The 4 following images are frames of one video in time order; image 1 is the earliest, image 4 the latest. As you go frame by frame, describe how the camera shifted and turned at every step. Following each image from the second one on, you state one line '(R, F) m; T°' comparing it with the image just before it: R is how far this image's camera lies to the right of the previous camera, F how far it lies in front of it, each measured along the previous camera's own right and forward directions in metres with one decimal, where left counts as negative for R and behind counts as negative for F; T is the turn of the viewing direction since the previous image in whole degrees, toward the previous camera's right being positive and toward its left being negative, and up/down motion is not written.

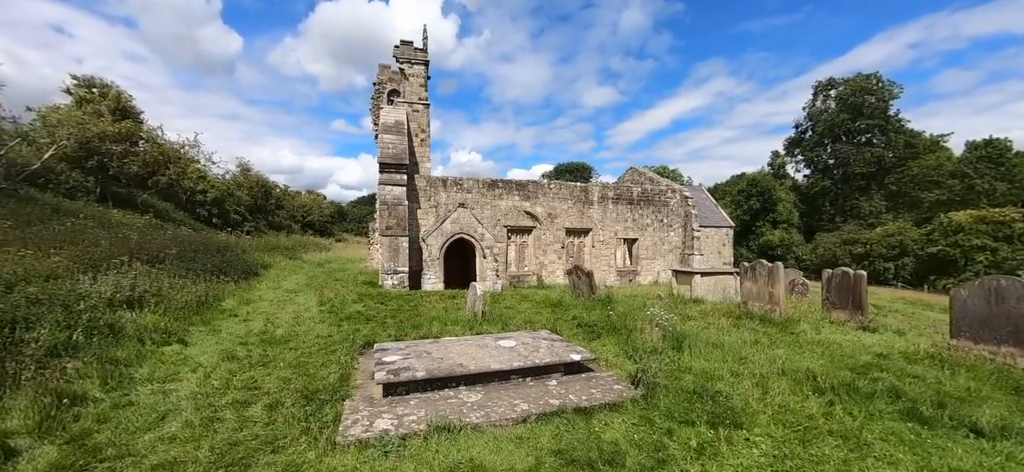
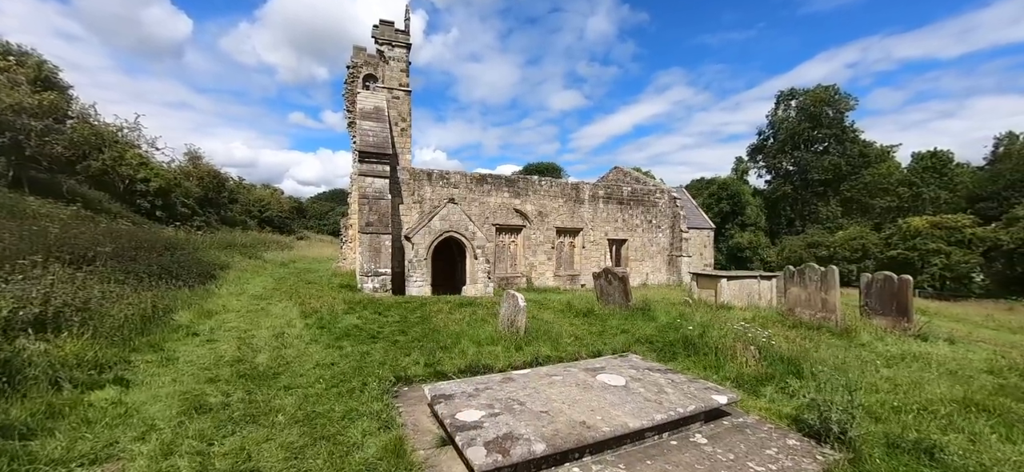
(-1.2, +1.4) m; +5°
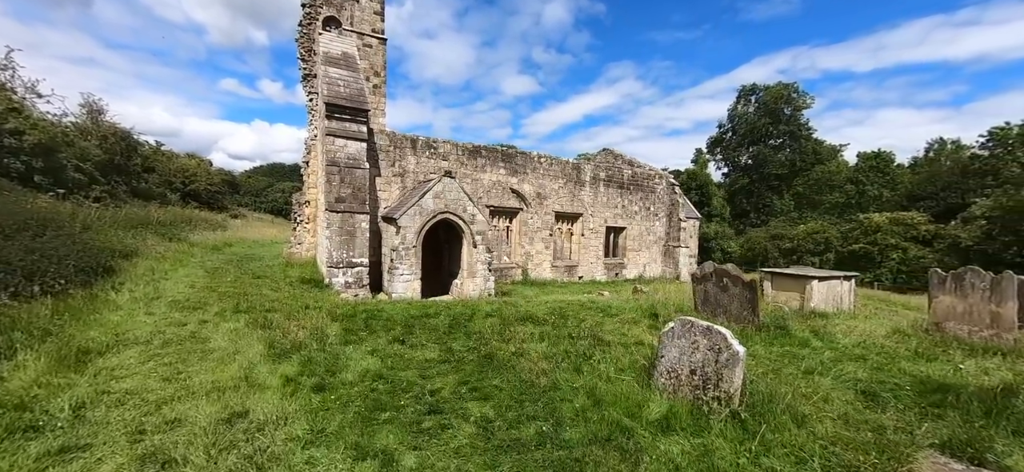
(-1.9, +2.9) m; +7°
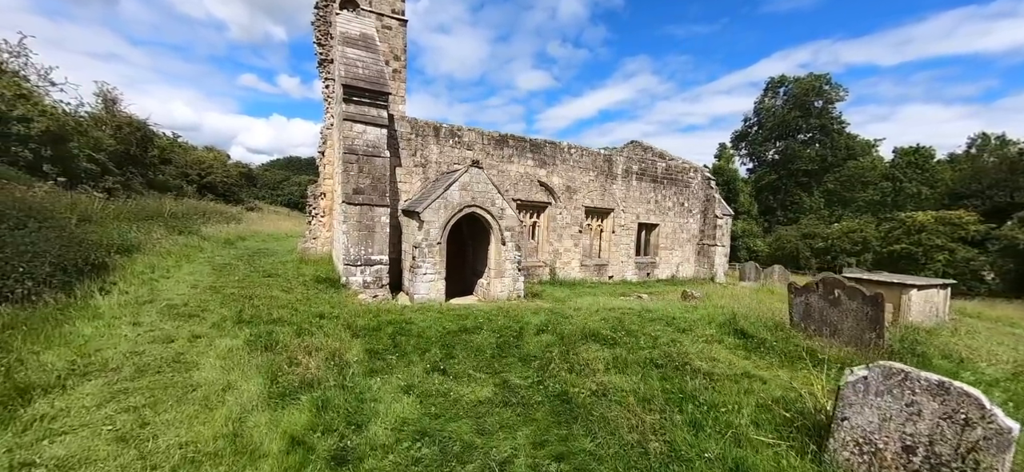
(-0.6, +1.1) m; -2°
